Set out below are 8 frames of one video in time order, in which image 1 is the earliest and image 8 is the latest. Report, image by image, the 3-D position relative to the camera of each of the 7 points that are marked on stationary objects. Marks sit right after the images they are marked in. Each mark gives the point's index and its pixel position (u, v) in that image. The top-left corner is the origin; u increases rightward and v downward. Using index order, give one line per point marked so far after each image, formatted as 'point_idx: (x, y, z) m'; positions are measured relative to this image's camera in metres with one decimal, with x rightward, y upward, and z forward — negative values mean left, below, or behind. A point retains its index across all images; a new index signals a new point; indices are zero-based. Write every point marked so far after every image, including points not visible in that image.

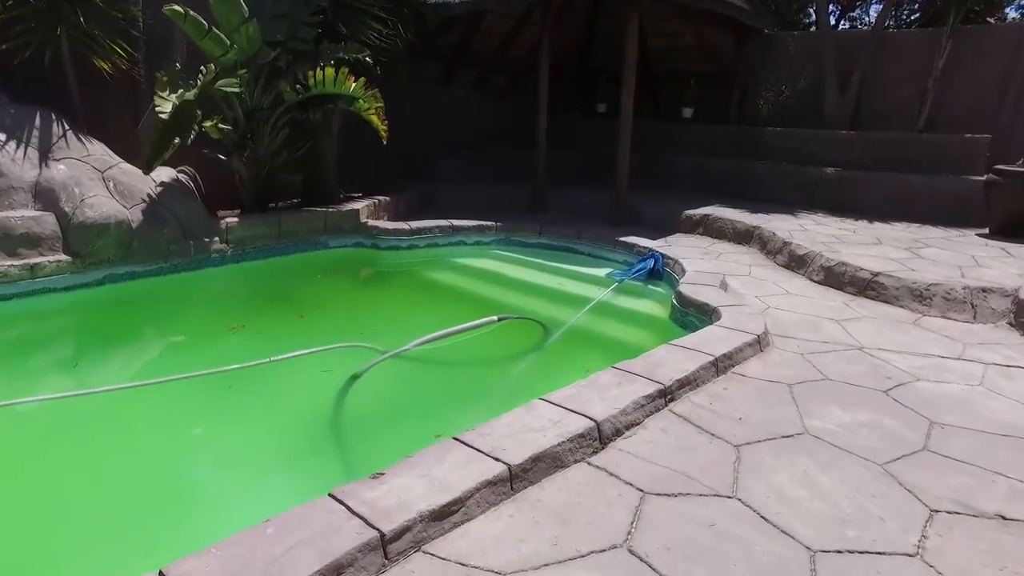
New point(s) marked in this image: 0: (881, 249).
0: (+3.2, +0.4, +5.5) m
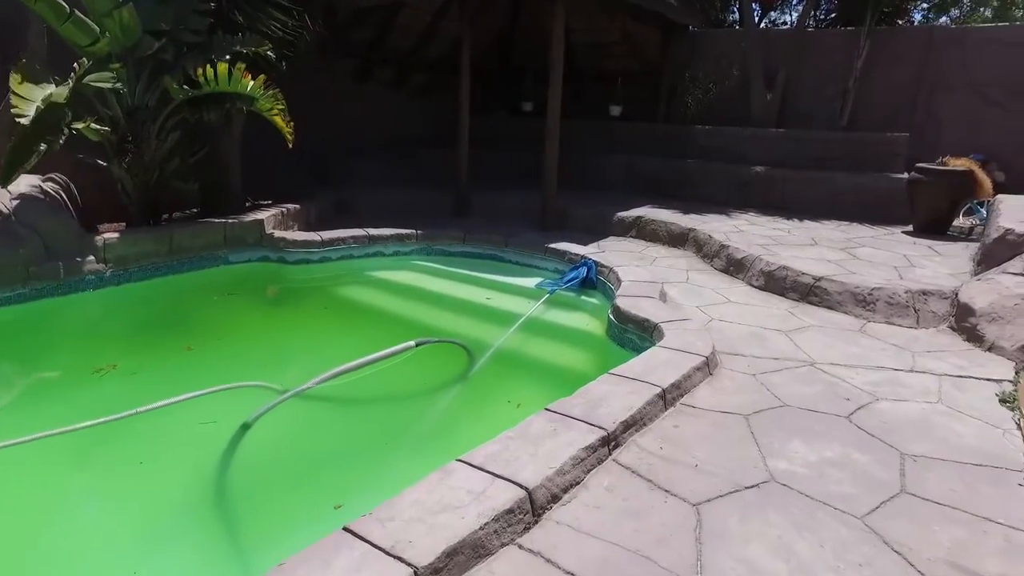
0: (+2.6, +0.3, +5.3) m
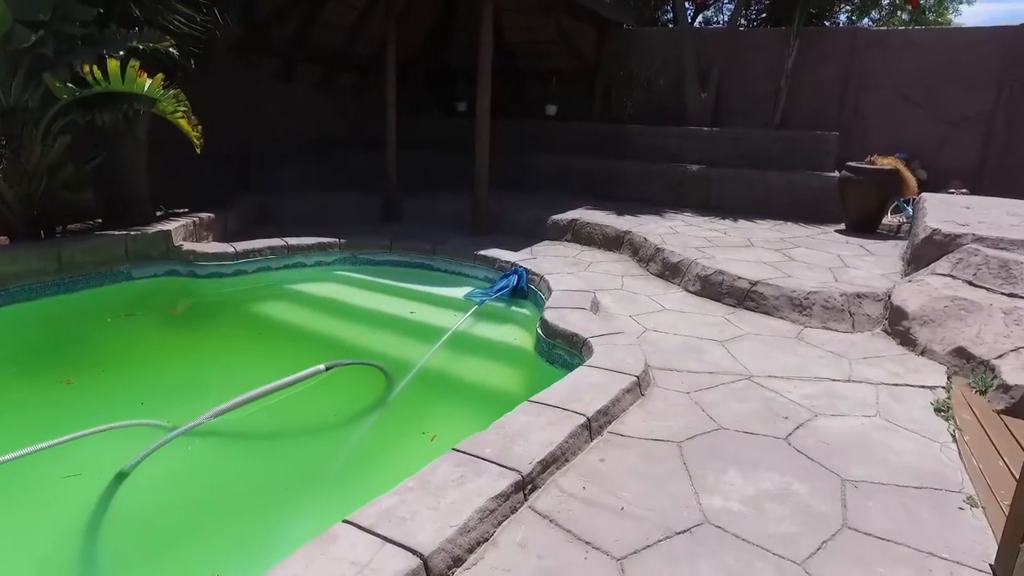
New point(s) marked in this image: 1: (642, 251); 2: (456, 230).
0: (+2.0, +0.3, +5.2) m
1: (+1.1, +0.3, +5.5) m
2: (-0.6, +0.6, +6.8) m
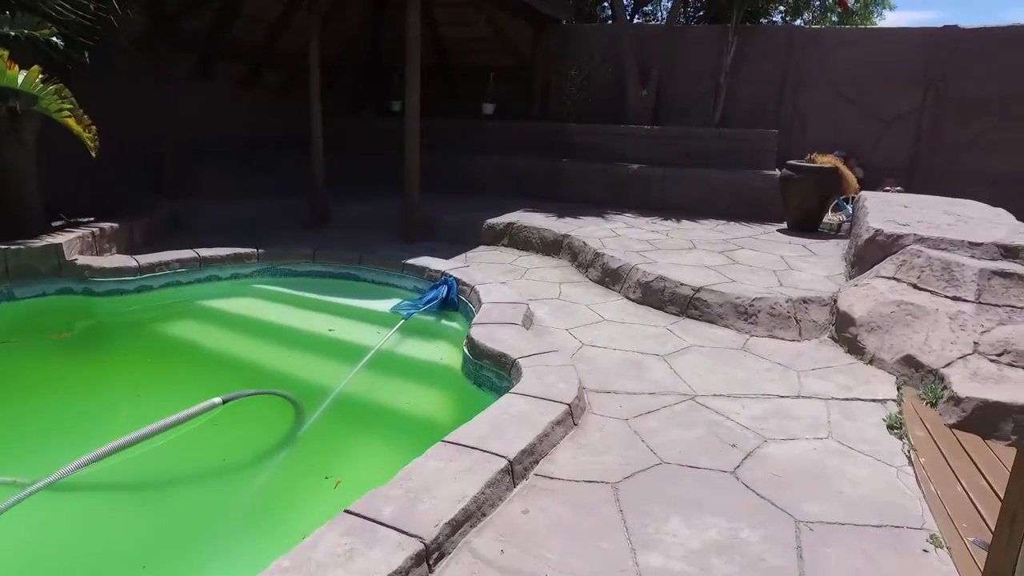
0: (+1.4, +0.3, +5.0) m
1: (+0.6, +0.3, +5.2) m
2: (-1.3, +0.5, +6.4) m
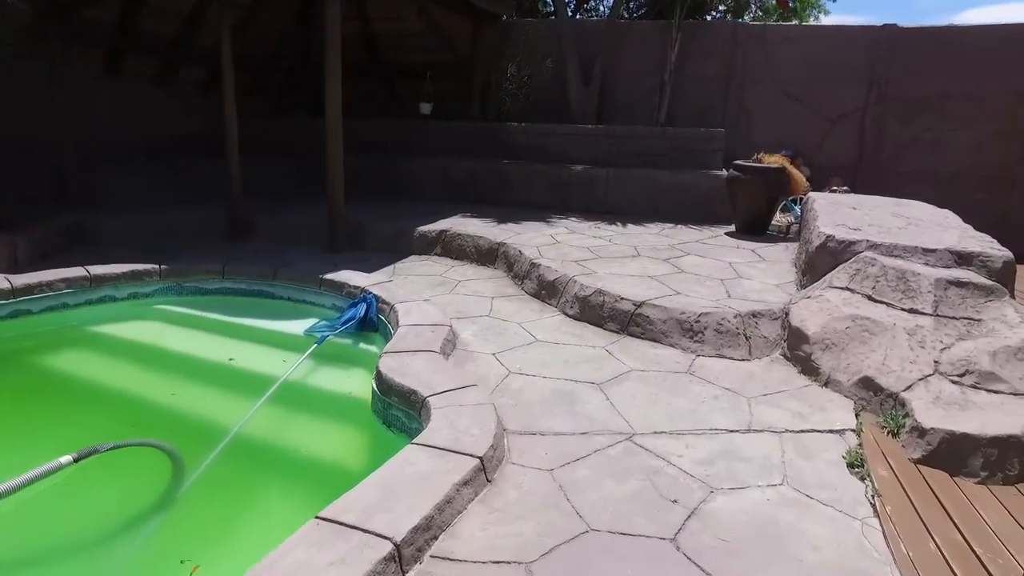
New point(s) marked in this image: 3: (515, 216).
0: (+0.9, +0.2, +4.6) m
1: (0.0, +0.2, +4.8) m
2: (-1.9, +0.4, +5.8) m
3: (0.0, +0.7, +6.6) m
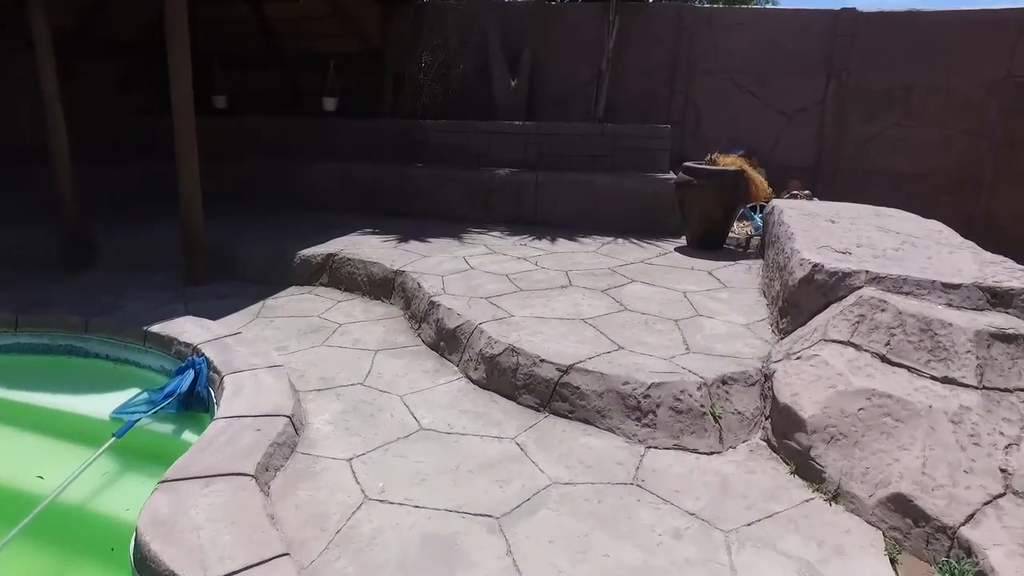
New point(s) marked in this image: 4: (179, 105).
0: (+0.3, 0.0, +3.6) m
1: (-0.6, -0.1, +3.7) m
2: (-2.6, +0.1, +4.6) m
3: (-0.7, +0.5, +5.4) m
4: (-2.3, +1.3, +4.4) m
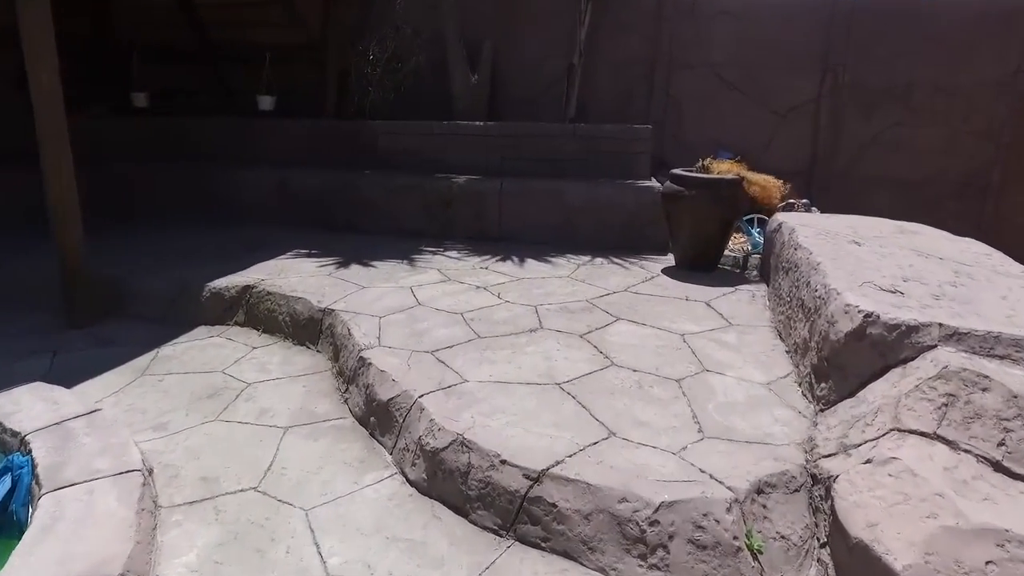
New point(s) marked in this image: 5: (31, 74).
0: (+0.1, -0.2, +2.8) m
1: (-0.8, -0.3, +2.9) m
2: (-2.8, -0.2, +3.7) m
3: (-1.0, +0.3, +4.6) m
4: (-2.6, +1.0, +3.5) m
5: (-2.6, +1.2, +3.5) m
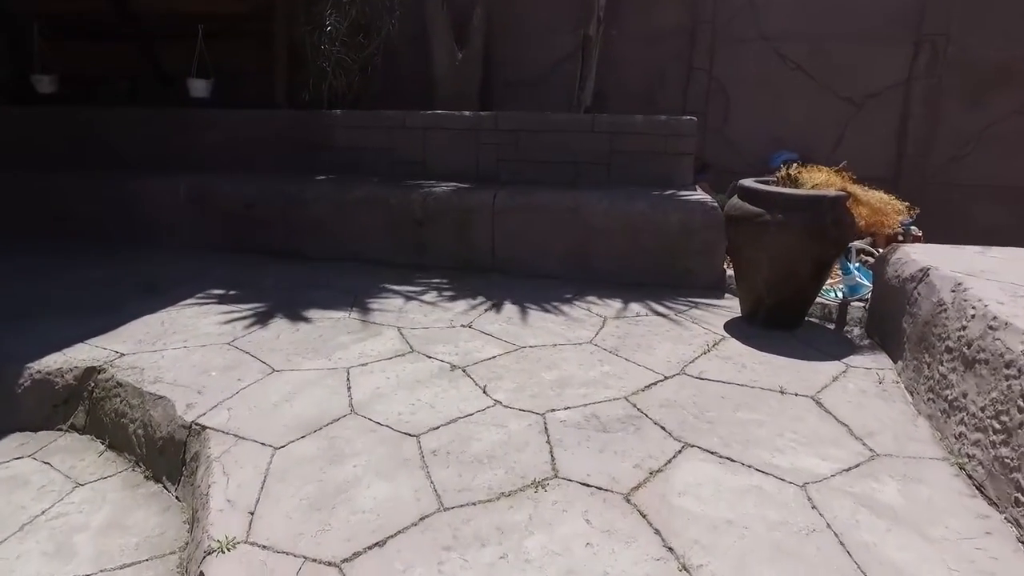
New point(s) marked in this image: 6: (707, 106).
0: (+0.1, -0.6, +1.5) m
1: (-0.8, -0.6, +1.6) m
2: (-2.8, -0.5, +2.3) m
3: (-1.0, -0.1, +3.3) m
4: (-2.6, +0.7, +2.1) m
5: (-2.6, +0.9, +2.1) m
6: (+1.5, +1.4, +4.7) m
